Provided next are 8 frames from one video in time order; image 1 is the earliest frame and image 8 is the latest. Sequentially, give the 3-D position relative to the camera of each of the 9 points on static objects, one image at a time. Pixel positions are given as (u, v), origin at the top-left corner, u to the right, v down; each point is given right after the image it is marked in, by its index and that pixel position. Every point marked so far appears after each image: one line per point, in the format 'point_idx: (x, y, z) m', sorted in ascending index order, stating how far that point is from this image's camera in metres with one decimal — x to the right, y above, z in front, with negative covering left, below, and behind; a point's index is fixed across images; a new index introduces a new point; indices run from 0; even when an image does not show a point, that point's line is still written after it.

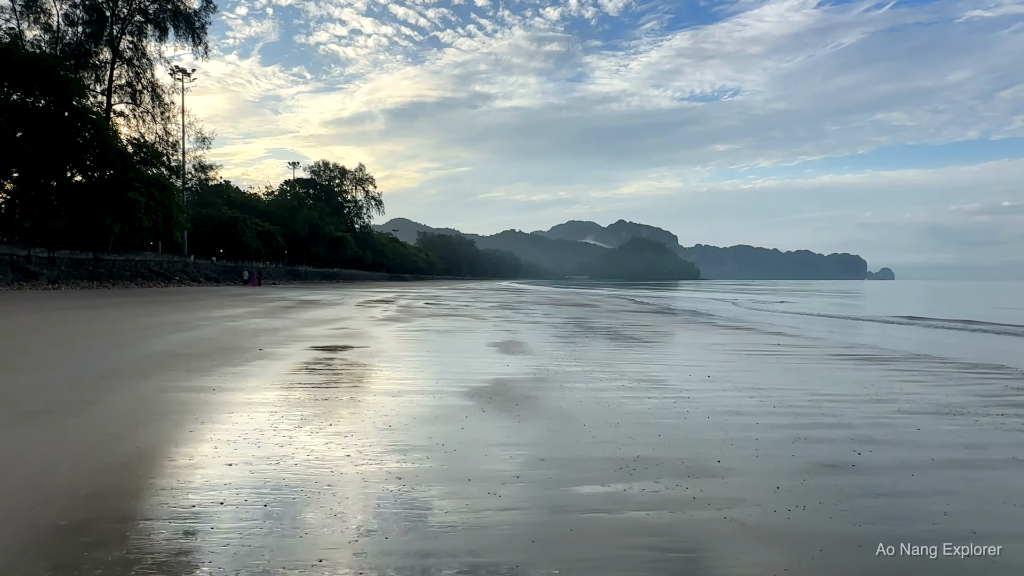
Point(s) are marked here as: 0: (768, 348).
0: (+6.5, -1.5, +16.1) m
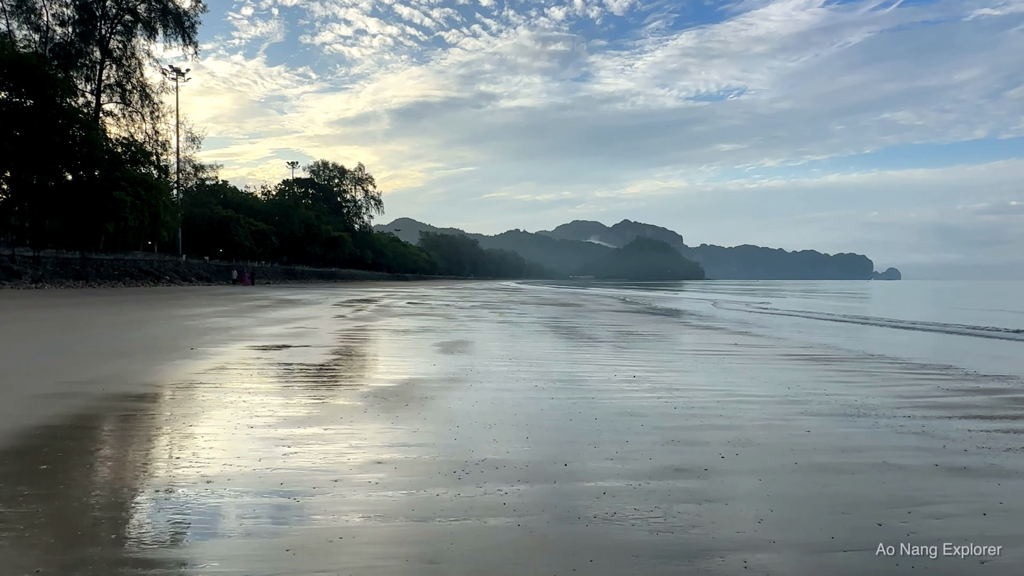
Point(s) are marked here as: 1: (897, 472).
0: (+5.3, -1.5, +15.9) m
1: (+3.0, -1.5, +5.0) m
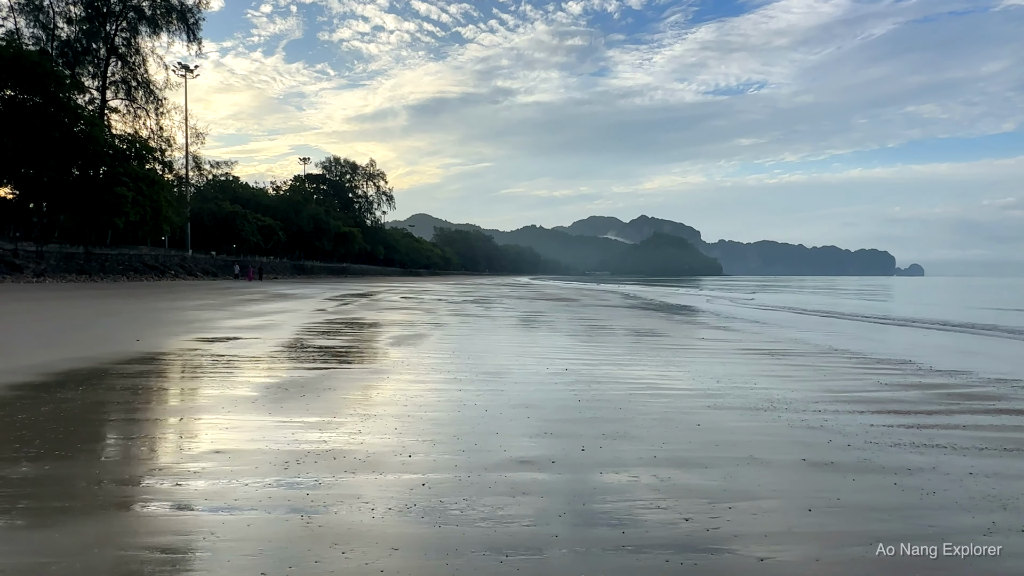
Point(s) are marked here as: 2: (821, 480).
0: (+4.4, -1.3, +15.7) m
1: (+1.9, -1.4, +4.8) m
2: (+2.2, -1.4, +4.5) m
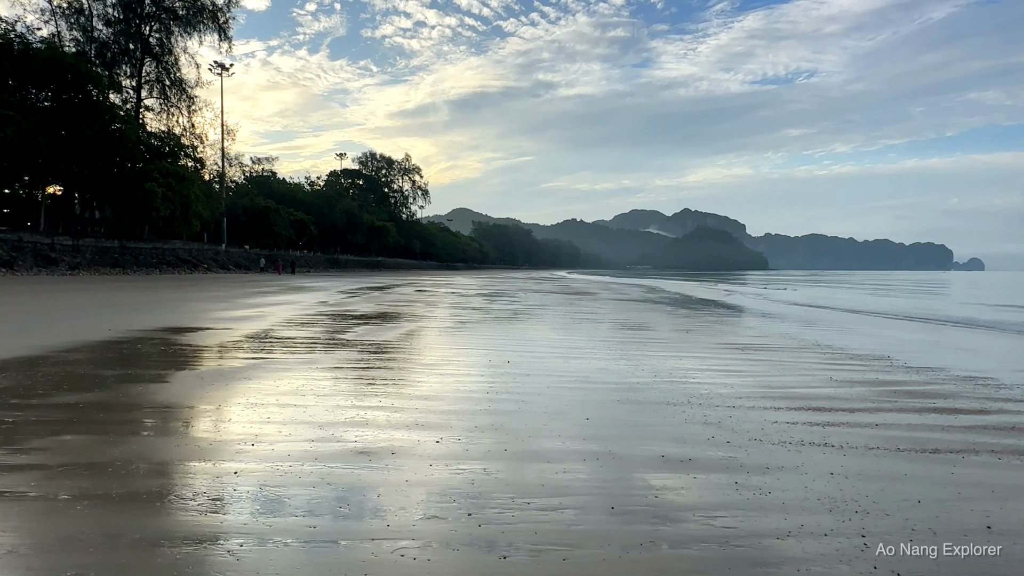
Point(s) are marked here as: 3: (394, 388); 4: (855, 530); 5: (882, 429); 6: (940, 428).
0: (+3.9, -1.2, +15.3) m
1: (+0.7, -1.3, +4.6) m
2: (+1.0, -1.3, +4.3) m
3: (-1.4, -1.2, +7.4) m
4: (+1.8, -1.3, +3.5) m
5: (+3.4, -1.3, +5.8) m
6: (+3.9, -1.3, +5.9) m
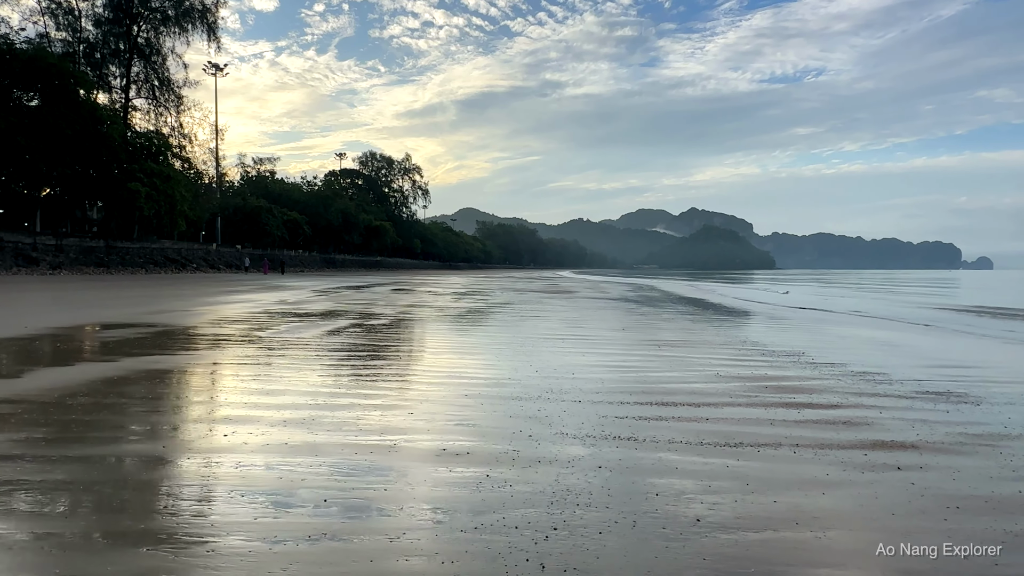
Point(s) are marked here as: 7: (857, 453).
0: (+2.4, -1.1, +15.2) m
1: (-0.9, -1.2, +4.6) m
2: (-0.6, -1.2, +4.2) m
3: (-3.0, -1.1, +7.3) m
4: (+0.2, -1.2, +3.4) m
5: (+1.8, -1.2, +5.7) m
6: (+2.3, -1.2, +5.8) m
7: (+2.6, -1.3, +4.8) m
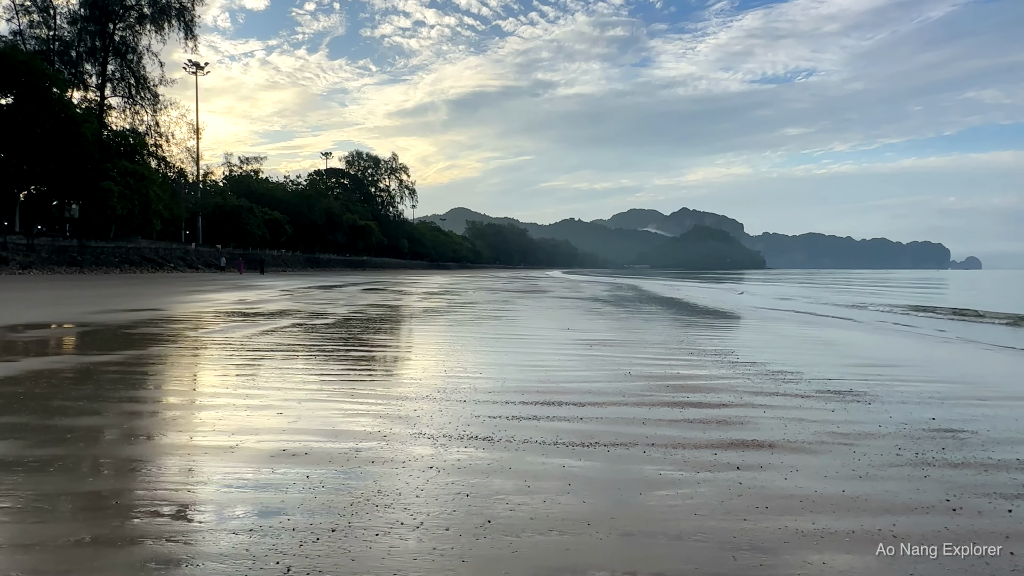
0: (+1.1, -1.1, +15.2) m
1: (-2.1, -1.2, +4.5) m
2: (-1.8, -1.2, +4.2) m
3: (-4.2, -1.1, +7.2) m
4: (-0.9, -1.2, +3.3) m
5: (+0.6, -1.2, +5.6) m
6: (+1.2, -1.2, +5.7) m
7: (+1.5, -1.2, +4.8) m
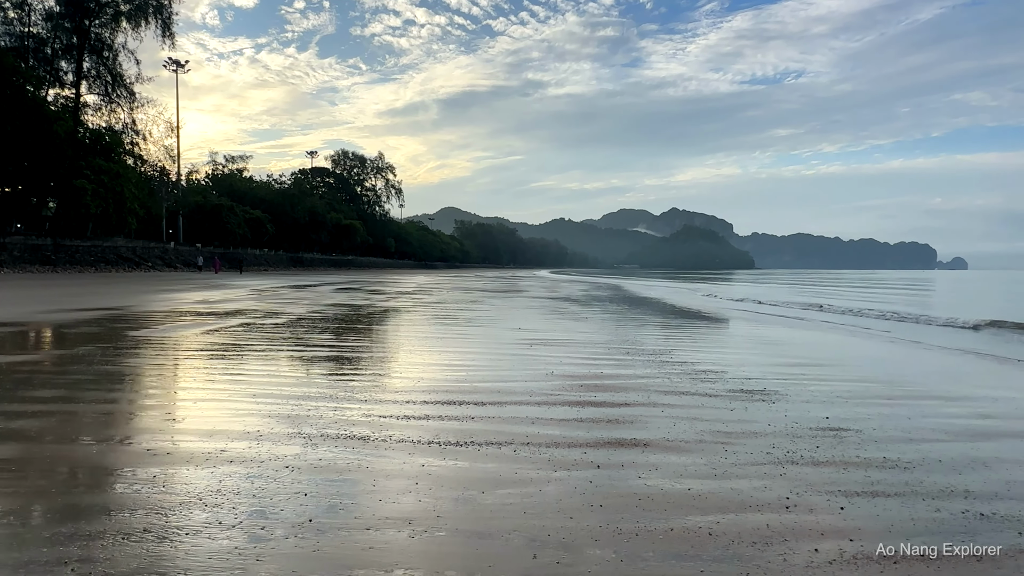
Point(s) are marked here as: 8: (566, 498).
0: (0.0, -1.1, +15.2) m
1: (-3.0, -1.2, +4.4) m
2: (-2.7, -1.2, +4.1) m
3: (-5.2, -1.1, +7.2) m
4: (-1.9, -1.2, +3.3) m
5: (-0.4, -1.2, +5.7) m
6: (+0.2, -1.2, +5.7) m
7: (+0.5, -1.2, +4.8) m
8: (+0.3, -1.3, +3.8) m
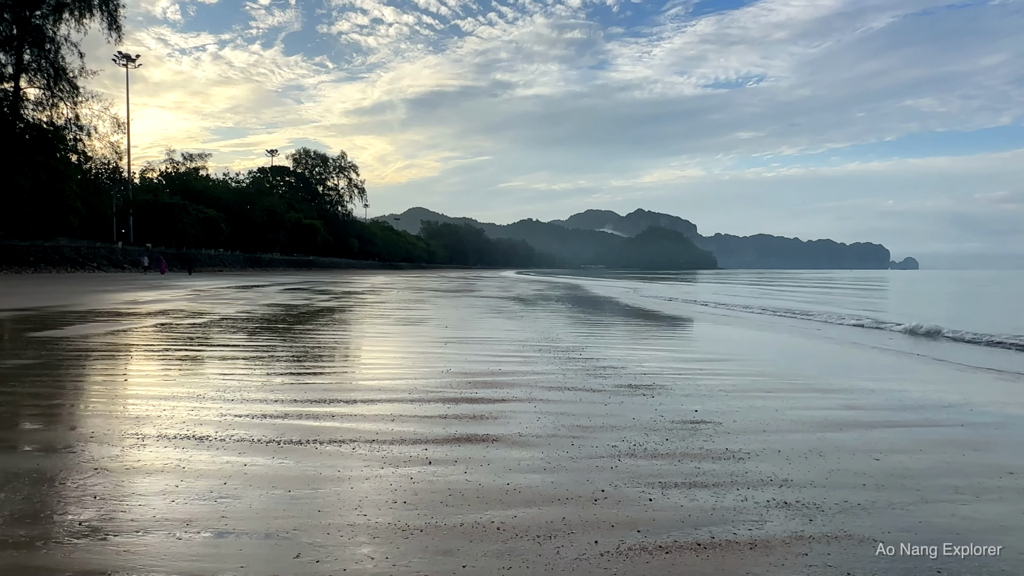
0: (-1.8, -1.0, +15.1) m
1: (-4.2, -1.1, +4.2) m
2: (-3.9, -1.2, +3.9) m
3: (-6.5, -1.0, +6.8) m
4: (-3.0, -1.2, +3.1) m
5: (-1.6, -1.1, +5.5) m
6: (-1.1, -1.2, +5.6) m
7: (-0.7, -1.2, +4.7) m
8: (-0.8, -1.2, +3.7) m
